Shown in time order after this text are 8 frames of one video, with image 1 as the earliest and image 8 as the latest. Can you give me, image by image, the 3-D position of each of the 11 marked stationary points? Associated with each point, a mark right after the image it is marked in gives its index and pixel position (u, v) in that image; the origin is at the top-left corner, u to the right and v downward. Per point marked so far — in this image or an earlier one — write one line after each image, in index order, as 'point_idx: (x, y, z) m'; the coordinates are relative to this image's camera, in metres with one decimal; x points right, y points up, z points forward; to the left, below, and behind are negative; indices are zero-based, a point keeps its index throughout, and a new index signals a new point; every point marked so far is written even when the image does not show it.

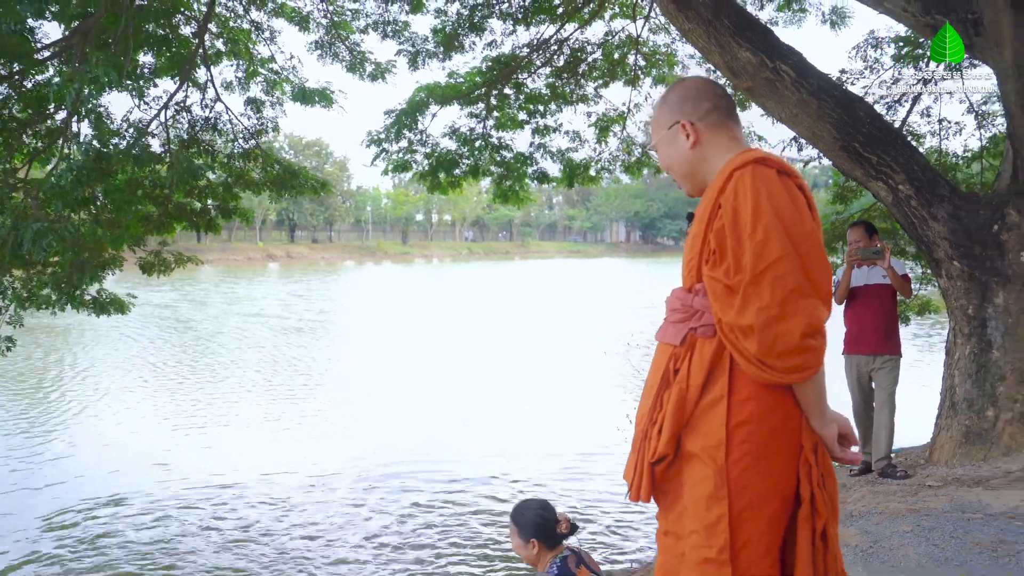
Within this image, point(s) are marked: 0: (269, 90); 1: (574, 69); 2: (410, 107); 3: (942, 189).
0: (-2.9, +2.4, +10.8) m
1: (+0.8, +3.0, +12.2) m
2: (-1.3, +2.3, +11.5) m
3: (+2.6, +0.6, +5.5) m
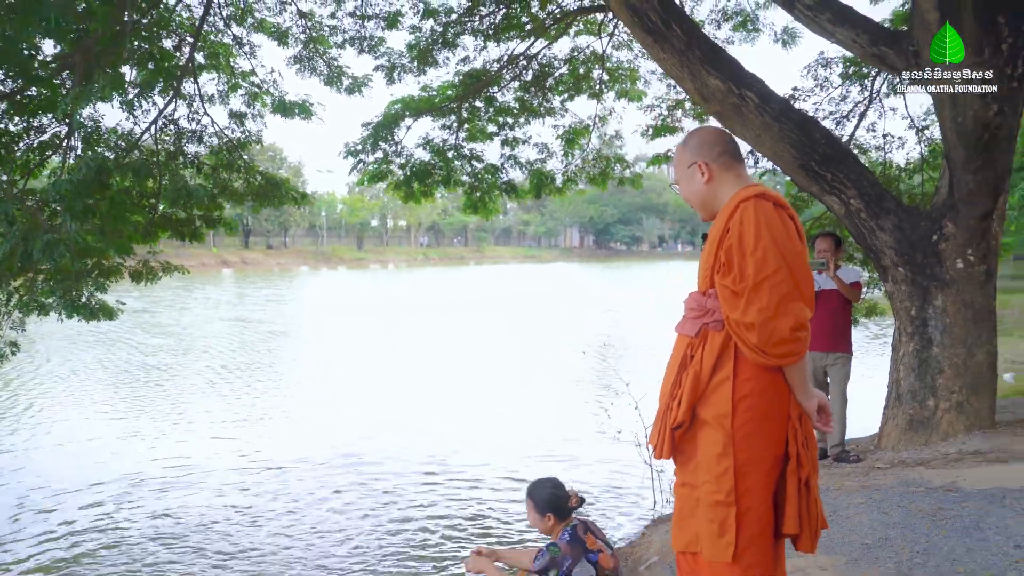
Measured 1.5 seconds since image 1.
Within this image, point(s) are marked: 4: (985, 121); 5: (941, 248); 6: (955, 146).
0: (-3.2, +2.3, +11.1) m
1: (+0.4, +2.9, +12.8) m
2: (-1.7, +2.2, +11.9) m
3: (+2.5, +0.6, +6.1) m
4: (+3.0, +1.1, +5.8) m
5: (+2.8, +0.3, +6.0) m
6: (+2.9, +0.9, +5.9) m
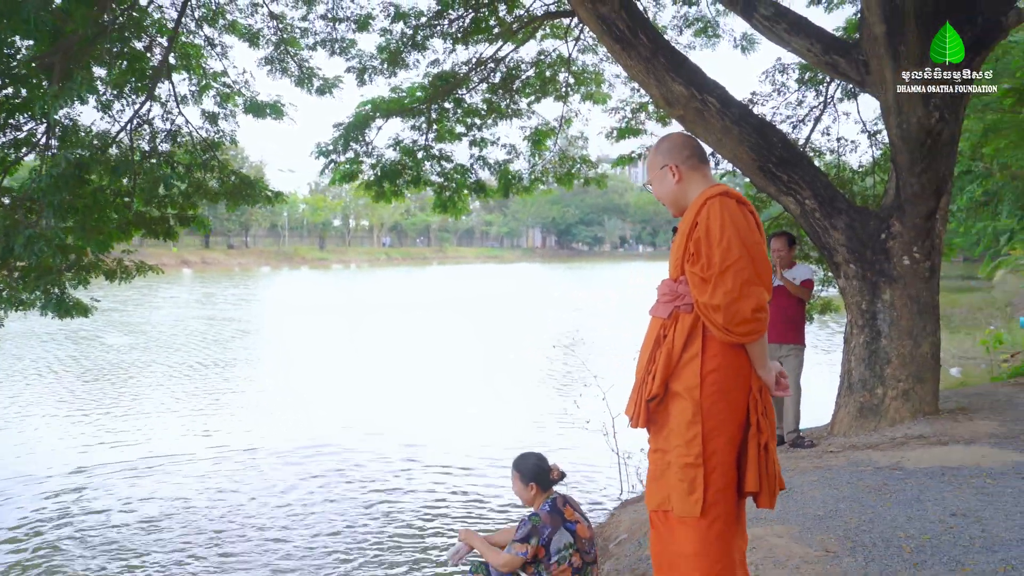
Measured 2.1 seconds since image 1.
0: (-3.6, +2.3, +11.3) m
1: (-0.1, +2.9, +13.1) m
2: (-2.1, +2.2, +12.1) m
3: (+2.4, +0.6, +6.5) m
4: (+2.9, +1.1, +6.2) m
5: (+2.7, +0.3, +6.4) m
6: (+2.7, +1.0, +6.4) m
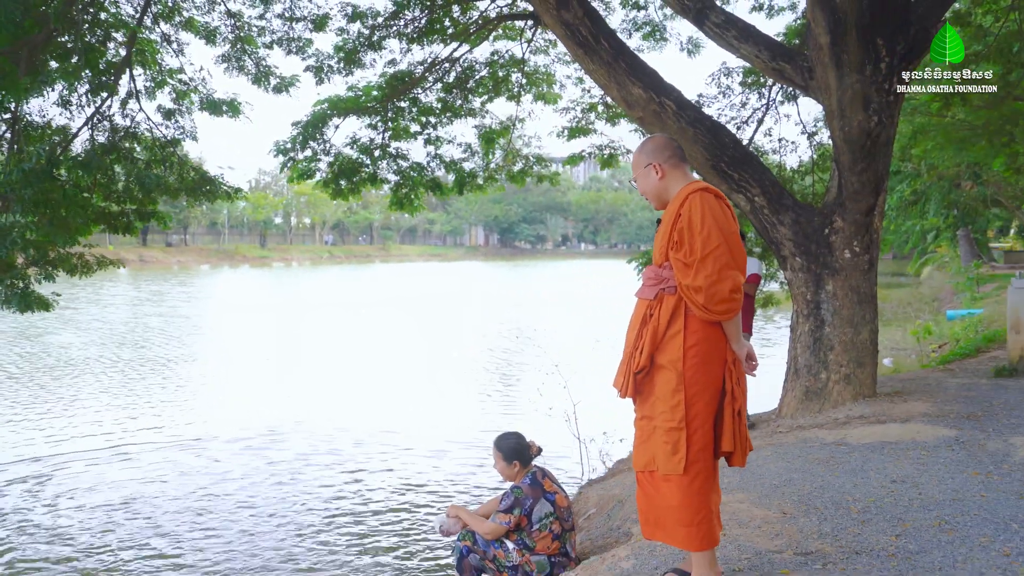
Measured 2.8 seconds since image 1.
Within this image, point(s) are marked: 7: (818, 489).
0: (-4.2, +2.4, +11.3) m
1: (-0.7, +3.0, +13.4) m
2: (-2.7, +2.3, +12.3) m
3: (+2.1, +0.7, +7.0) m
4: (+2.6, +1.2, +6.7) m
5: (+2.4, +0.4, +6.9) m
6: (+2.5, +1.0, +6.8) m
7: (+1.5, -1.0, +4.5) m
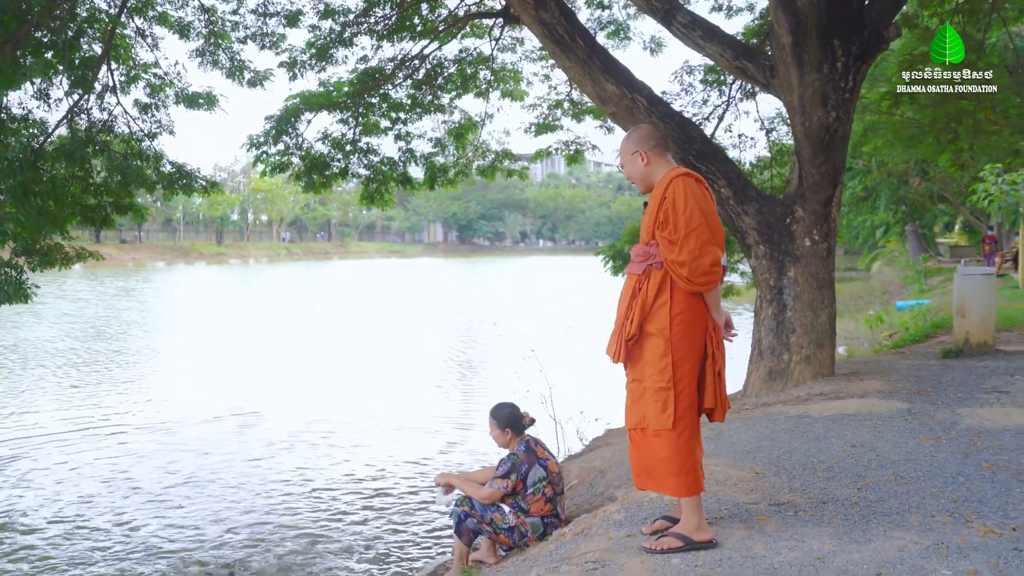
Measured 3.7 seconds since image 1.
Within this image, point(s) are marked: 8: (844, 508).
0: (-4.6, +2.5, +11.5) m
1: (-1.2, +3.1, +13.6) m
2: (-3.1, +2.4, +12.5) m
3: (+2.0, +0.8, +7.4) m
4: (+2.5, +1.3, +7.1) m
5: (+2.3, +0.5, +7.3) m
6: (+2.3, +1.1, +7.3) m
7: (+1.5, -0.9, +4.9) m
8: (+1.4, -0.9, +3.8) m
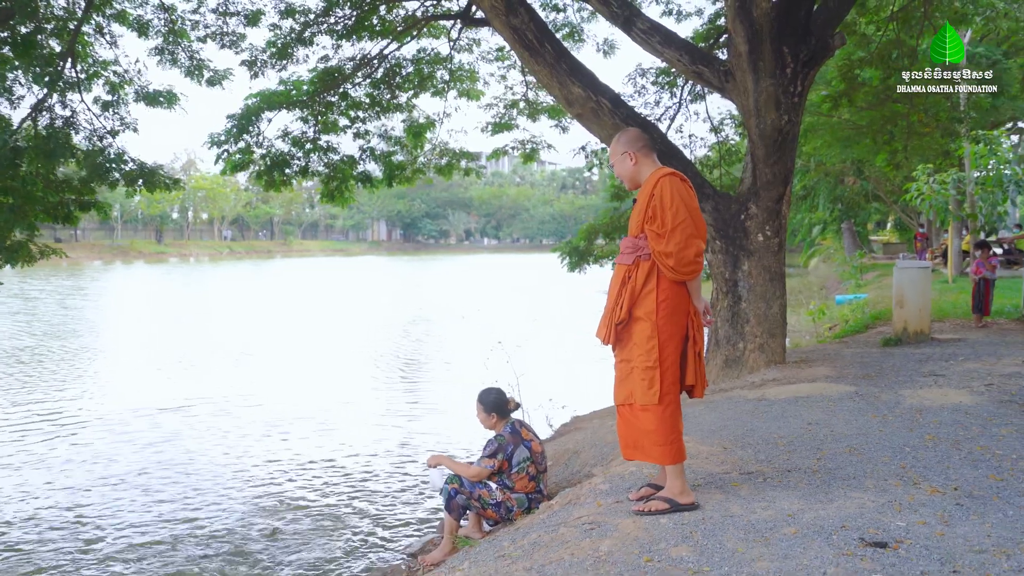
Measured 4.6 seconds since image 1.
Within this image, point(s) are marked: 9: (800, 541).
0: (-5.1, +2.5, +11.5) m
1: (-1.9, +3.2, +13.9) m
2: (-3.7, +2.4, +12.6) m
3: (+1.7, +0.8, +7.8) m
4: (+2.2, +1.3, +7.6) m
5: (+2.0, +0.5, +7.8) m
6: (+2.1, +1.2, +7.7) m
7: (+1.4, -0.8, +5.3) m
8: (+1.4, -0.9, +4.2) m
9: (+1.0, -0.9, +3.2) m
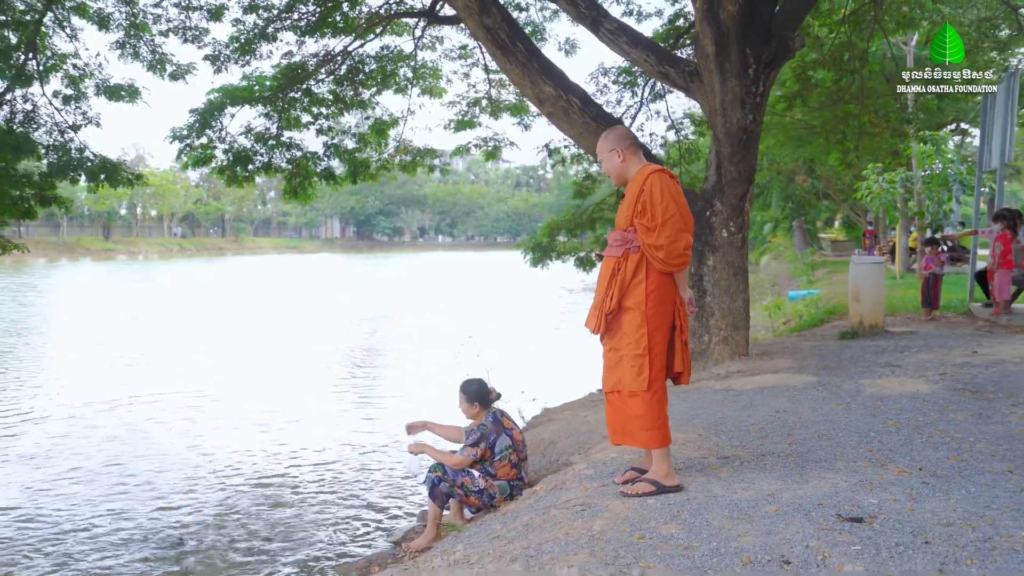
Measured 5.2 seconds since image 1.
0: (-5.5, +2.5, +11.3) m
1: (-2.4, +3.2, +13.9) m
2: (-4.2, +2.5, +12.5) m
3: (+1.4, +0.9, +8.1) m
4: (+2.0, +1.4, +7.8) m
5: (+1.8, +0.6, +8.0) m
6: (+1.8, +1.3, +8.0) m
7: (+1.3, -0.8, +5.5) m
8: (+1.3, -0.8, +4.4) m
9: (+1.0, -0.9, +3.4) m
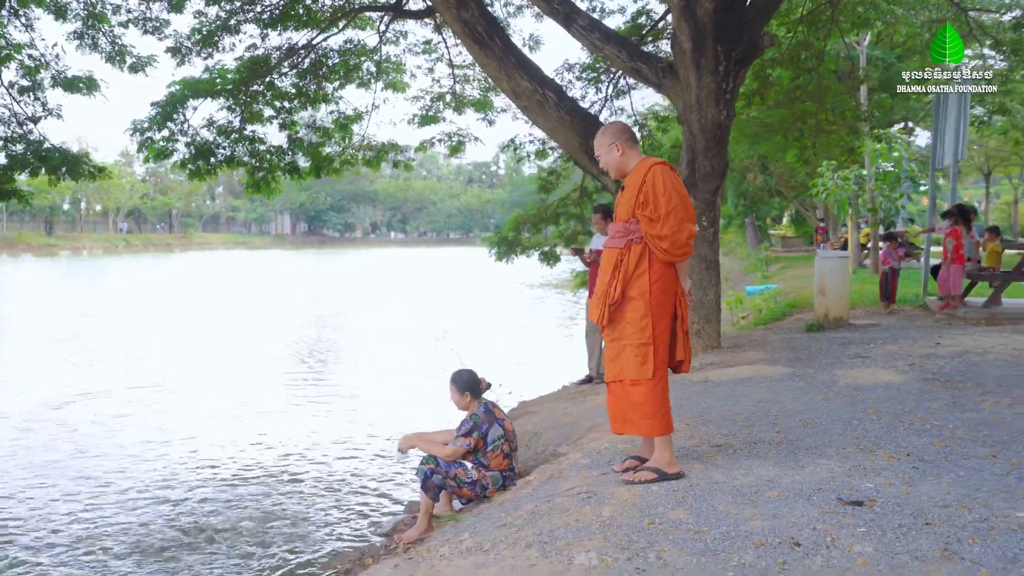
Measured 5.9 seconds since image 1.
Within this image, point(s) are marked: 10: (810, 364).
0: (-5.9, +2.6, +11.0) m
1: (-3.0, +3.3, +13.8) m
2: (-4.6, +2.6, +12.3) m
3: (+1.2, +1.0, +8.2) m
4: (+1.8, +1.4, +8.0) m
5: (+1.6, +0.6, +8.1) m
6: (+1.6, +1.3, +8.1) m
7: (+1.2, -0.8, +5.6) m
8: (+1.3, -0.8, +4.5) m
9: (+1.1, -0.8, +3.5) m
10: (+2.4, -0.6, +7.4) m
